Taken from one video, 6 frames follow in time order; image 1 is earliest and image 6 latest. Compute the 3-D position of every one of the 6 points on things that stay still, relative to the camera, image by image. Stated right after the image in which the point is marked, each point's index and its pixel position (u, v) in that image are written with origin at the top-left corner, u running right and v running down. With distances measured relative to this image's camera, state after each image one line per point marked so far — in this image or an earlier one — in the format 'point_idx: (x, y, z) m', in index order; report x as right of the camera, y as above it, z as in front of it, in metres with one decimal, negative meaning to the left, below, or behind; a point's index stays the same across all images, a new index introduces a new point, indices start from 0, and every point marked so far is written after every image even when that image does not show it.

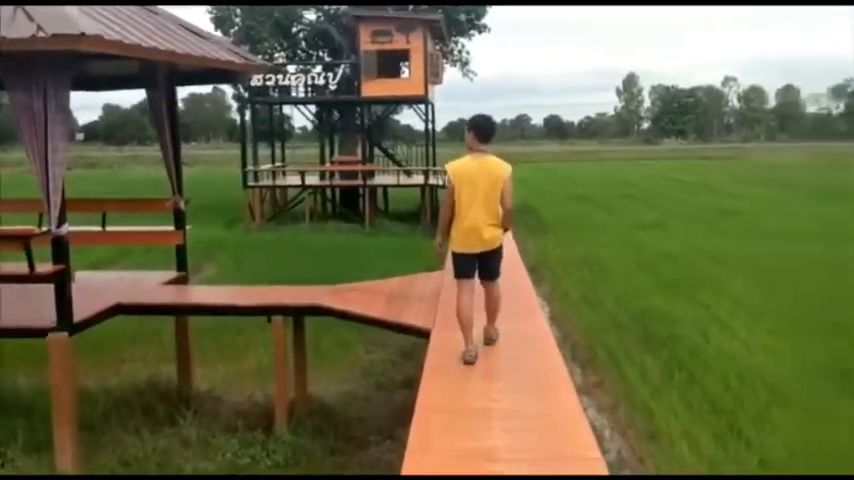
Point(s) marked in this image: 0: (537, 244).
0: (+2.0, 0.0, +17.1) m
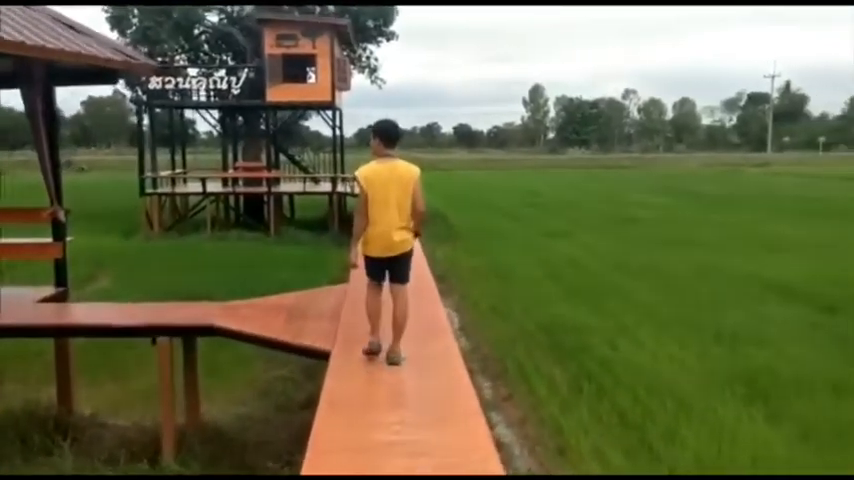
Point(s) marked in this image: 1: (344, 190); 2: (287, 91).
0: (+0.3, -0.2, +16.8) m
1: (-1.7, +1.0, +19.4) m
2: (-2.9, +3.1, +19.7) m
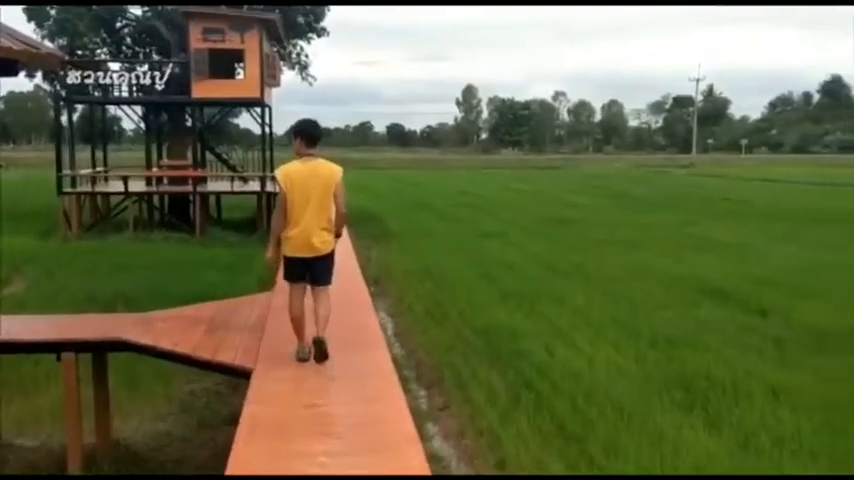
0: (-0.8, -0.2, +16.4) m
1: (-3.0, +1.0, +18.8) m
2: (-4.3, +3.0, +19.1) m
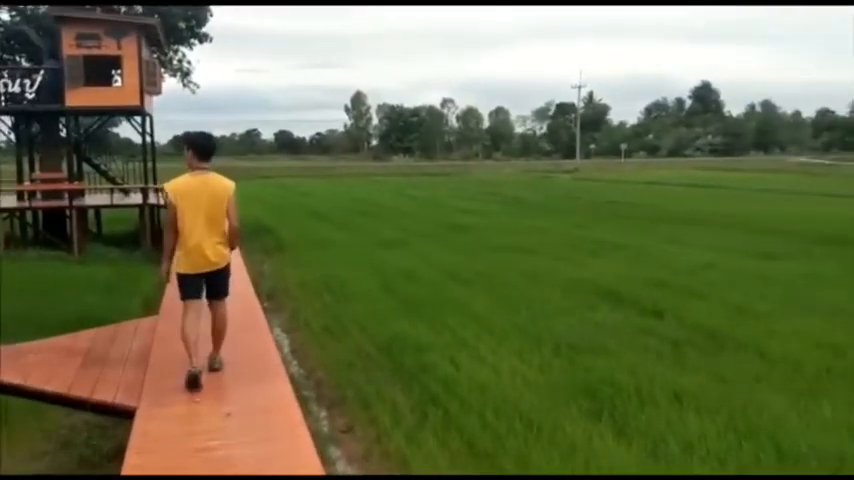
0: (-2.6, -0.4, +15.8) m
1: (-5.1, +0.7, +18.0) m
2: (-6.4, +2.7, +18.1) m
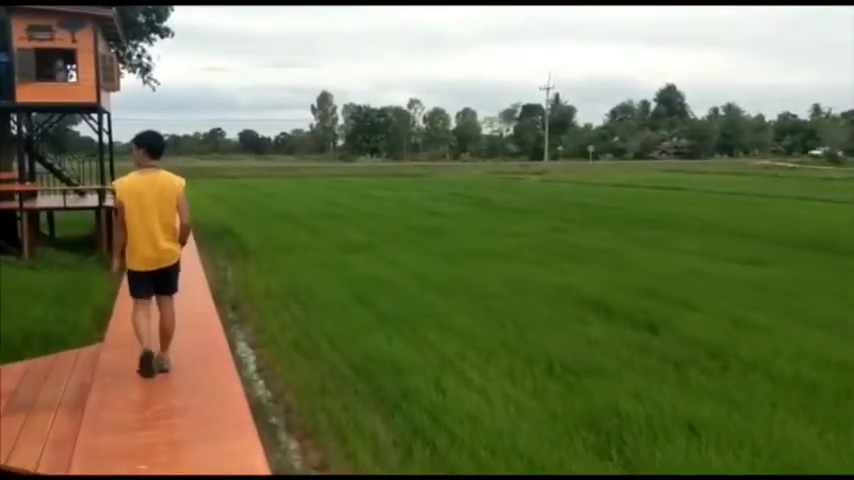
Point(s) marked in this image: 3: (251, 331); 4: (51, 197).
0: (-3.0, -0.5, +14.9) m
1: (-5.6, +0.6, +17.0) m
2: (-6.9, +2.7, +17.1) m
3: (-1.9, -1.0, +10.2) m
4: (-7.3, +0.8, +18.4) m
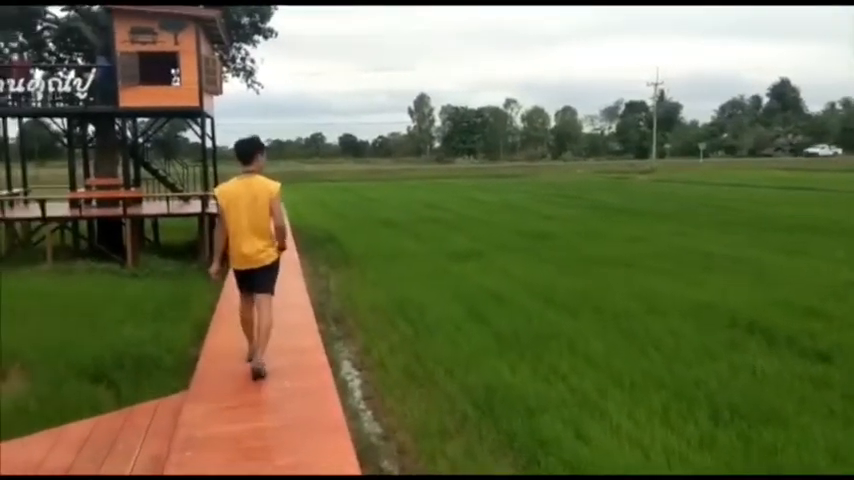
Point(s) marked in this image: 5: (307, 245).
0: (-1.3, -0.6, +14.1) m
1: (-3.6, +0.5, +16.4) m
2: (-4.9, +2.5, +16.6) m
3: (-0.7, -1.1, +9.3) m
4: (-5.2, +0.7, +18.0) m
5: (-2.4, -0.1, +19.2) m
